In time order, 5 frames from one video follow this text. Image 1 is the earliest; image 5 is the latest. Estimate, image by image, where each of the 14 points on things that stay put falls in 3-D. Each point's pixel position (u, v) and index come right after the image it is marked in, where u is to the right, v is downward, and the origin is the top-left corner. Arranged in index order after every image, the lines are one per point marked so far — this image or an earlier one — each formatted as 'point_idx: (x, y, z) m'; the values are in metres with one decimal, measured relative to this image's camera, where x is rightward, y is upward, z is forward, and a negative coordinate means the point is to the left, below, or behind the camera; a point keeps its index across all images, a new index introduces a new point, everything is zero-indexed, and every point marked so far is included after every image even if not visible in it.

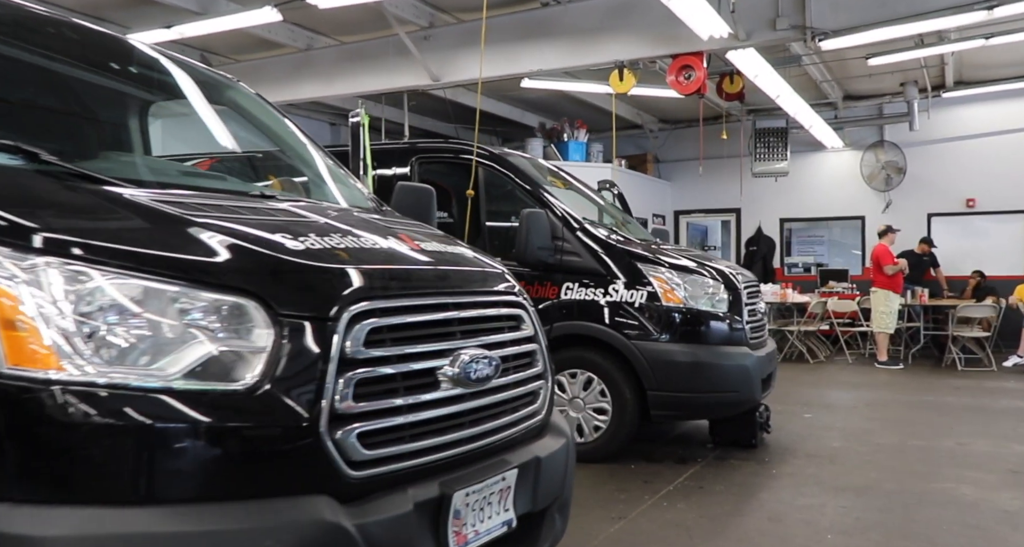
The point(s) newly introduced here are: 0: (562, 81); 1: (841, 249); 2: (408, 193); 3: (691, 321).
0: (+0.6, +2.2, +9.8) m
1: (+5.3, +0.4, +13.6) m
2: (-0.4, +0.3, +3.6) m
3: (+1.1, -0.3, +5.2) m
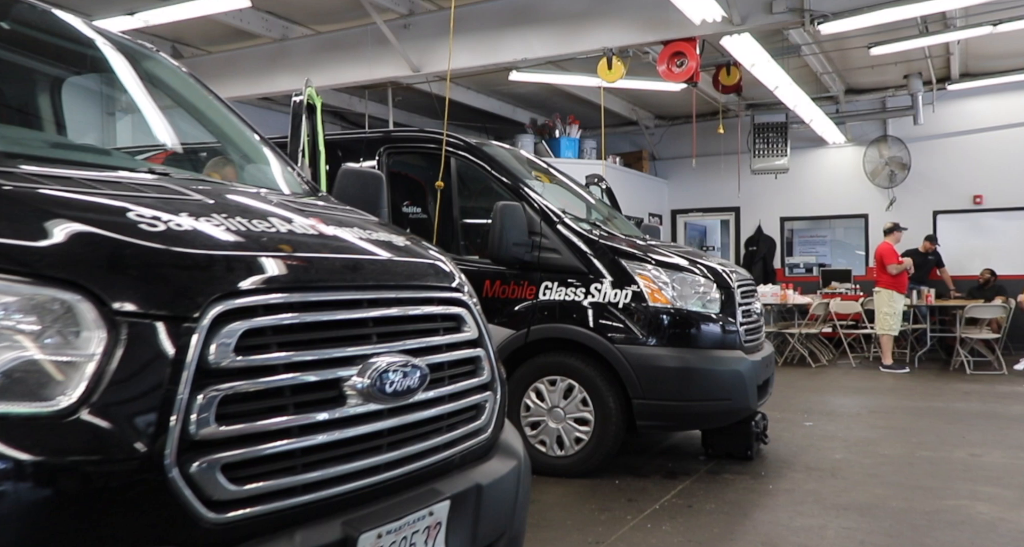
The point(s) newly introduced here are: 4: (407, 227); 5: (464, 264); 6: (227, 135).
0: (+0.4, +2.2, +9.4) m
1: (+5.2, +0.4, +13.2) m
2: (-0.6, +0.4, +3.2) m
3: (+1.0, -0.3, +4.8) m
4: (-0.6, +0.3, +5.2) m
5: (-0.3, +0.1, +5.0) m
6: (-1.0, +0.5, +2.9) m
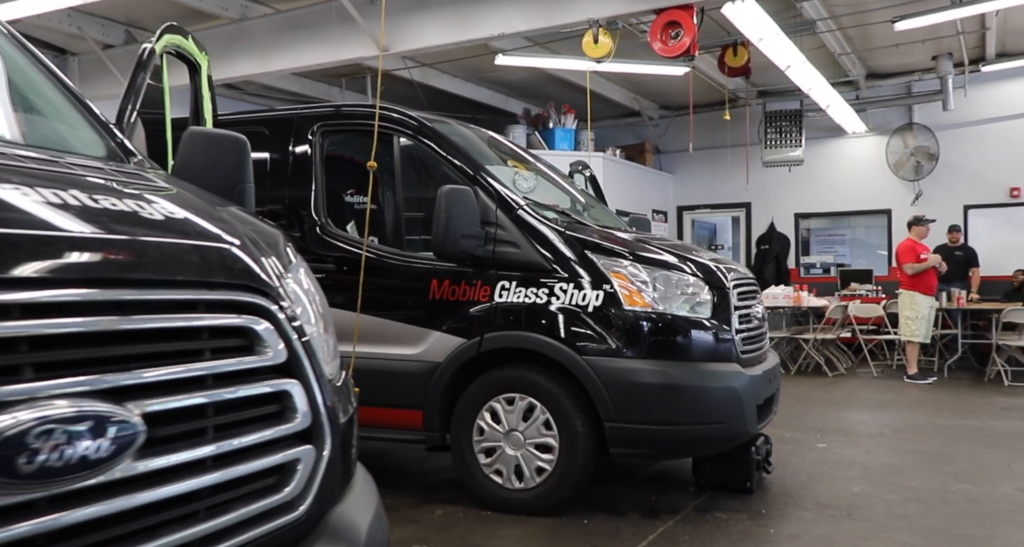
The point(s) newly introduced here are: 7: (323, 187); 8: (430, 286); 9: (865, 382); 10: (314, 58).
0: (+0.3, +2.2, +8.6) m
1: (+5.1, +0.4, +12.3) m
2: (-0.9, +0.4, +2.4) m
3: (+0.7, -0.3, +4.0) m
4: (-0.8, +0.3, +4.4) m
5: (-0.5, +0.1, +4.2) m
6: (-1.3, +0.5, +2.2) m
7: (-1.0, +0.5, +4.5) m
8: (-0.4, -0.1, +4.2) m
9: (+3.7, -1.1, +9.0) m
10: (-1.7, +1.9, +7.4) m
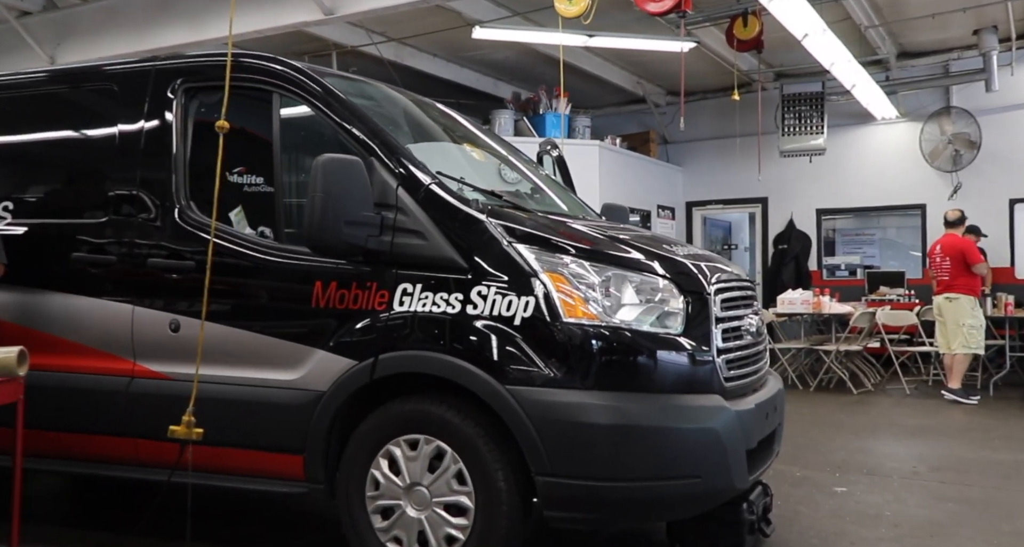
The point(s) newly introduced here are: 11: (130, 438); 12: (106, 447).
0: (+0.1, +2.2, +7.5) m
1: (+5.0, +0.3, +11.1) m
2: (-1.3, +0.4, +1.4) m
3: (+0.4, -0.3, +2.9) m
4: (-1.1, +0.3, +3.4) m
5: (-0.8, +0.1, +3.2) m
6: (-1.7, +0.5, +1.2) m
7: (-1.3, +0.5, +3.5) m
8: (-0.7, -0.1, +3.2) m
9: (+3.5, -1.2, +7.9) m
10: (-2.0, +1.9, +6.5) m
11: (-1.5, -0.6, +3.3) m
12: (-1.6, -0.7, +3.4) m
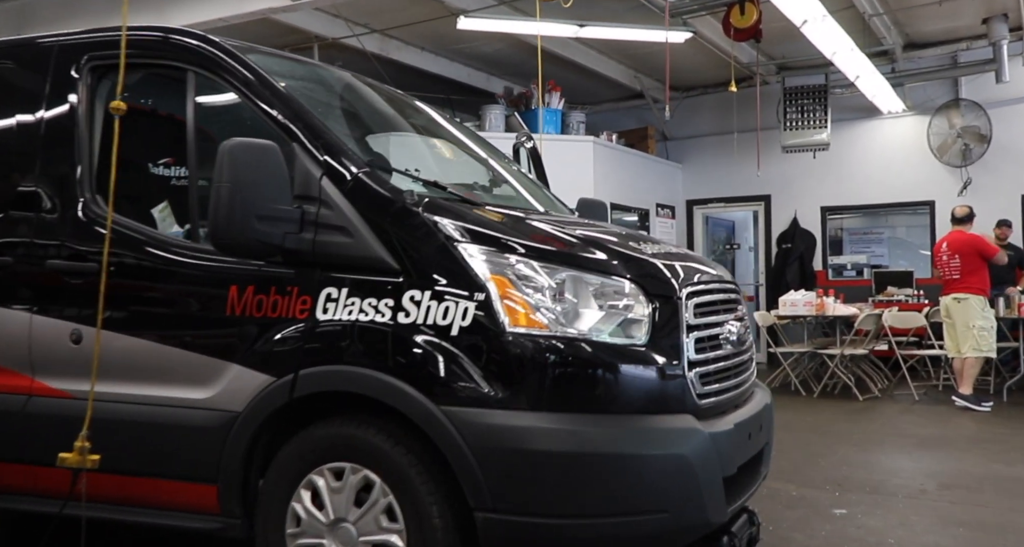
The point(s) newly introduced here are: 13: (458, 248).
0: (-0.1, +2.2, +7.1) m
1: (+4.9, +0.3, +10.7) m
2: (-1.5, +0.4, +1.0) m
3: (+0.2, -0.3, +2.5) m
4: (-1.3, +0.3, +3.0) m
5: (-1.0, 0.0, +2.8) m
6: (-1.9, +0.5, +0.8) m
7: (-1.5, +0.4, +3.1) m
8: (-0.9, -0.1, +2.8) m
9: (+3.4, -1.2, +7.4) m
10: (-2.1, +1.9, +6.1) m
11: (-1.7, -0.7, +2.9) m
12: (-1.8, -0.7, +3.0) m
13: (-0.2, +0.1, +2.6) m
